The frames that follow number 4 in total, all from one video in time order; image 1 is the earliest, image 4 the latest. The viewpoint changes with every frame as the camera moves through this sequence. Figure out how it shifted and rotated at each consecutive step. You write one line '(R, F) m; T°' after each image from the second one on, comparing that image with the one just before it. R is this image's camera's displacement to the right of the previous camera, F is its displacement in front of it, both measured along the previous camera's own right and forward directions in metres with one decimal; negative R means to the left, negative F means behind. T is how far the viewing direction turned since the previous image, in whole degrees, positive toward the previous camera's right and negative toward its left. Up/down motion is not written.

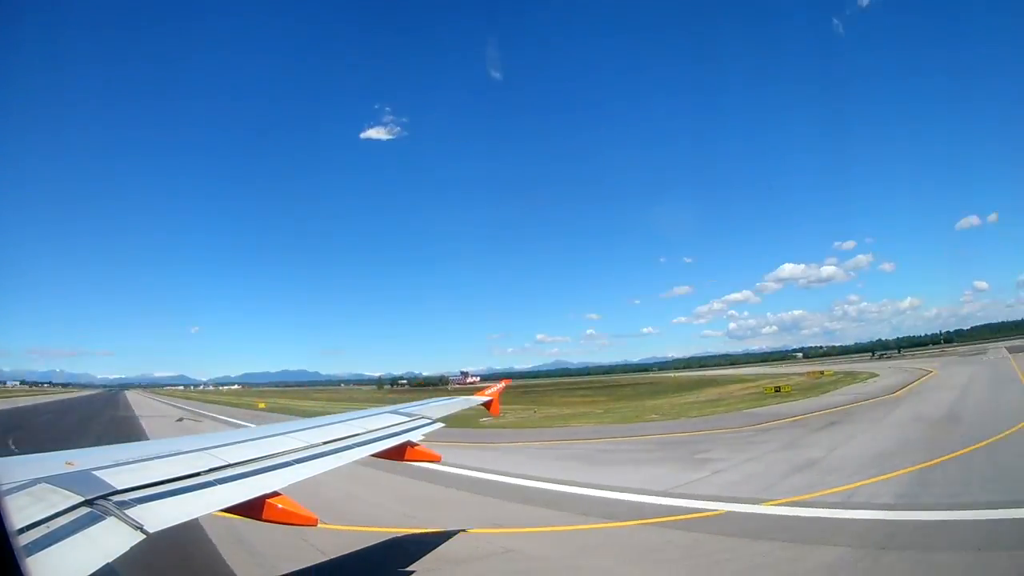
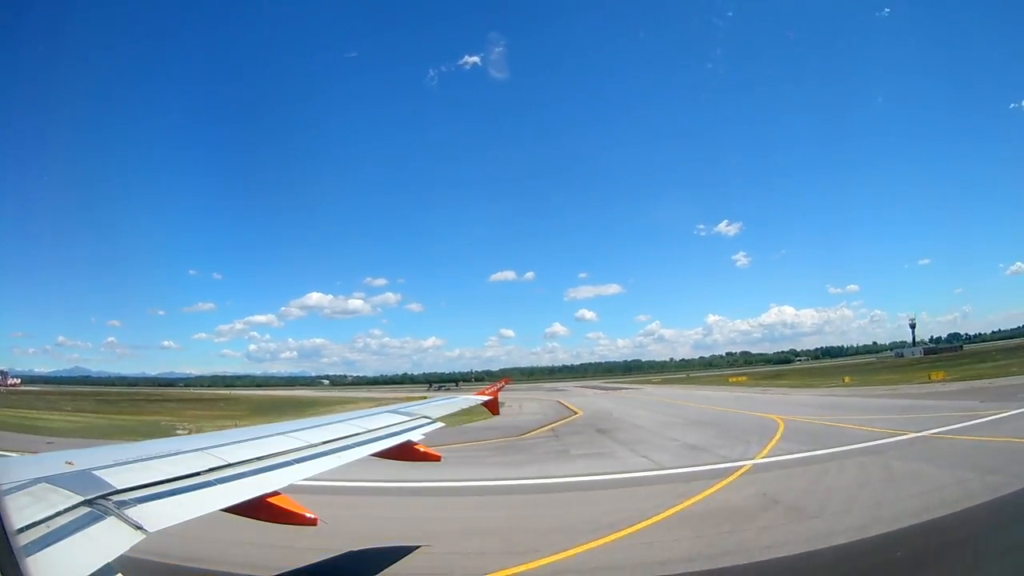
(-3.1, -0.1) m; +33°
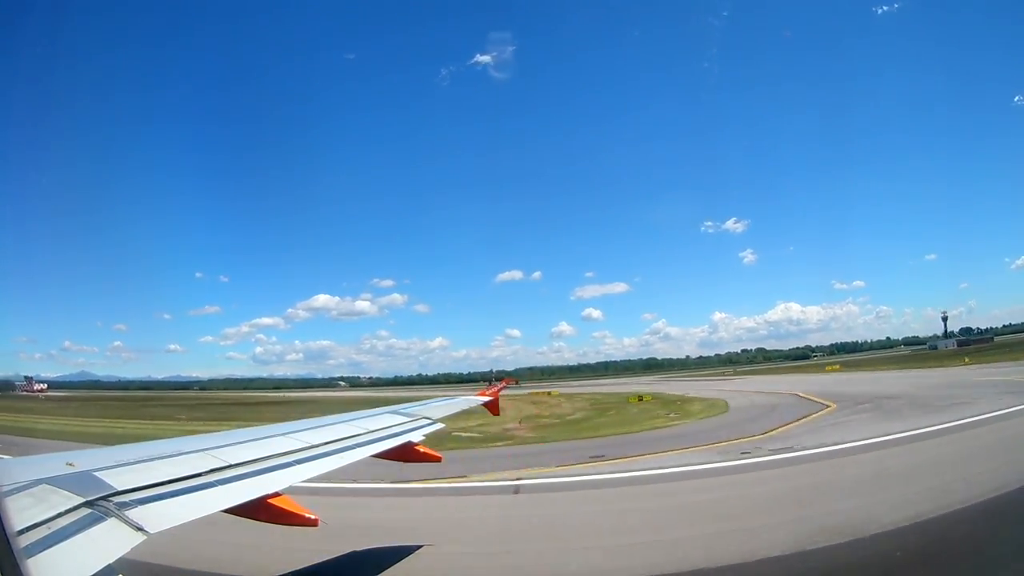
(-0.5, +0.8) m; 0°
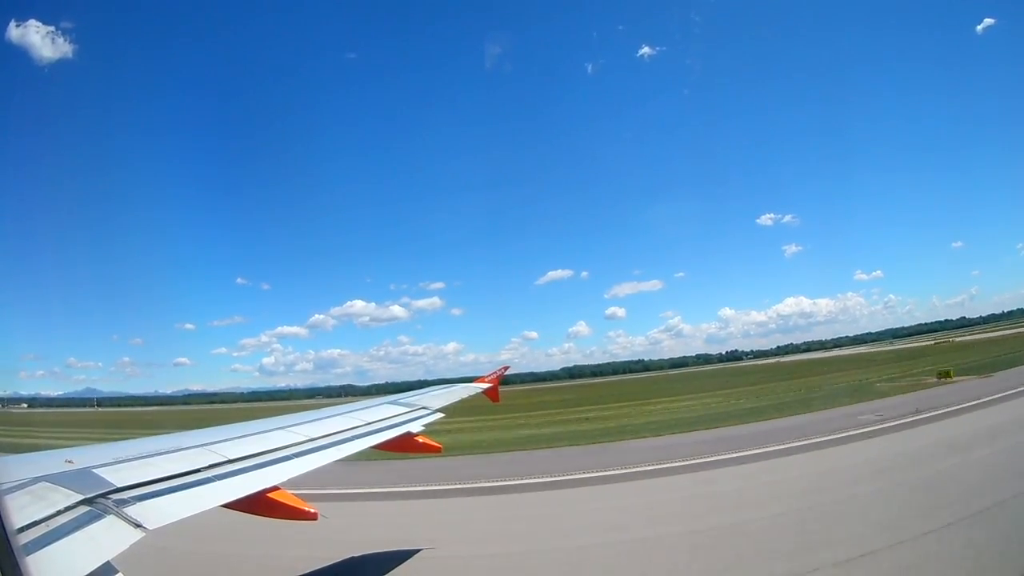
(+0.9, -0.9) m; 0°
